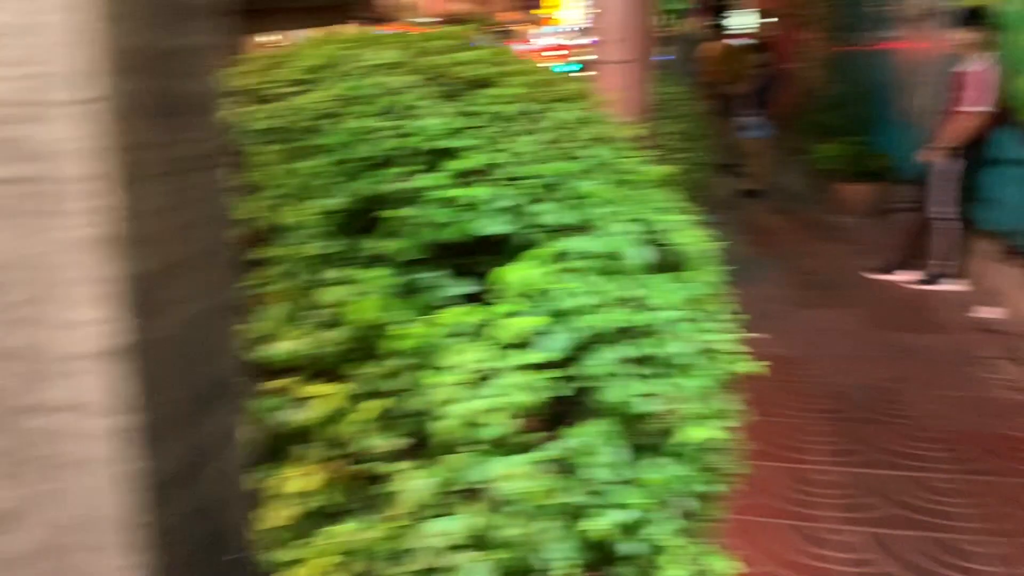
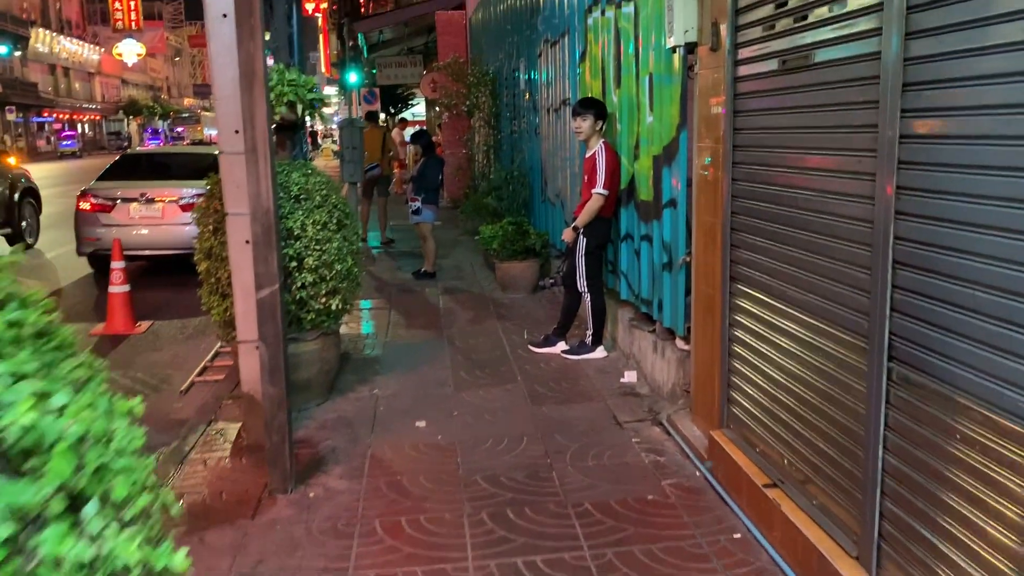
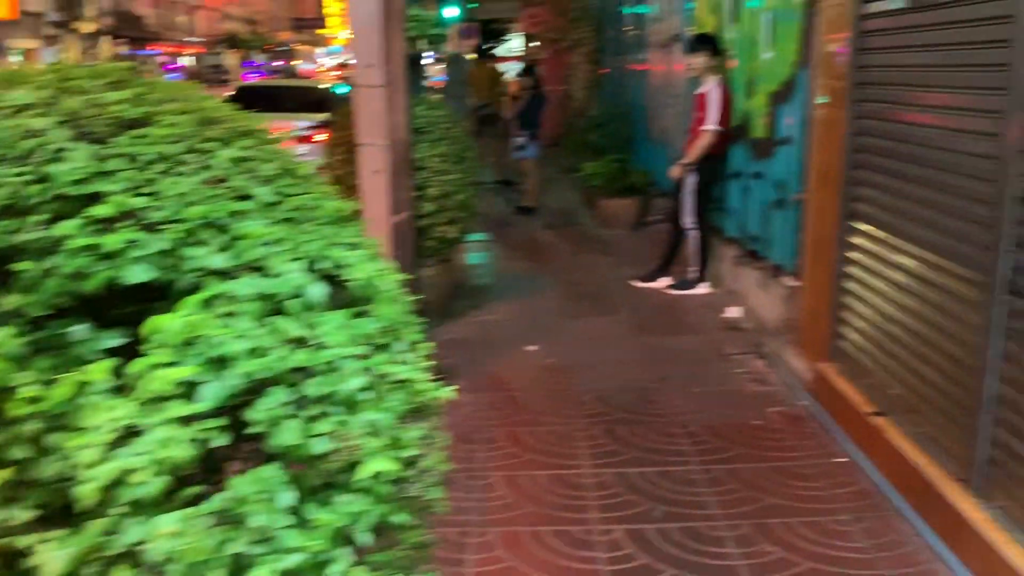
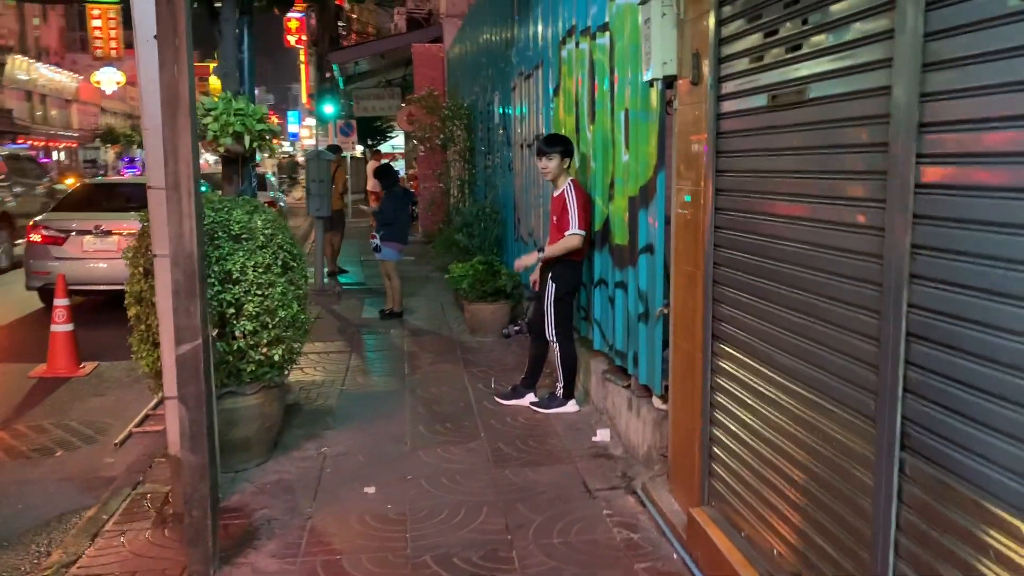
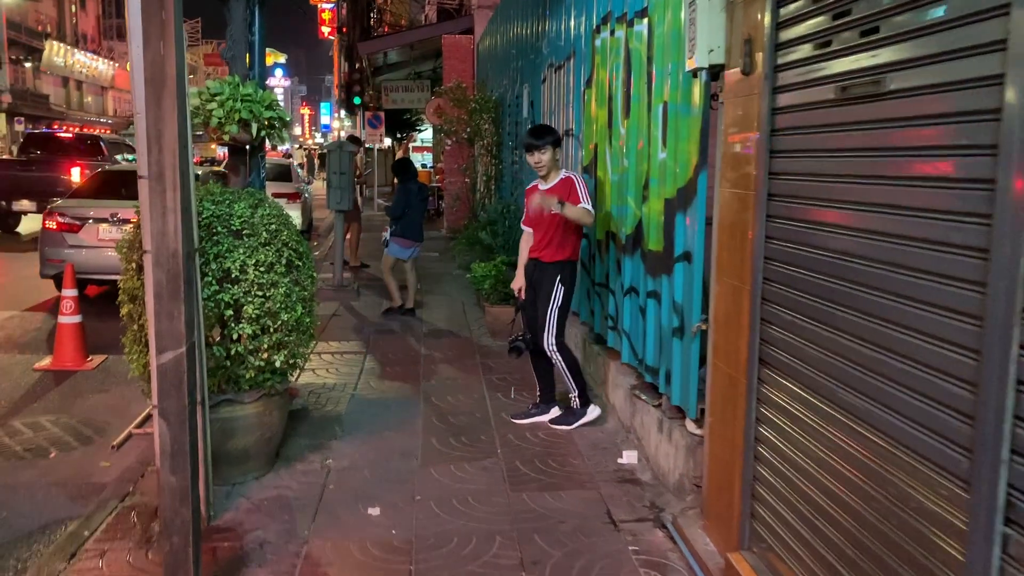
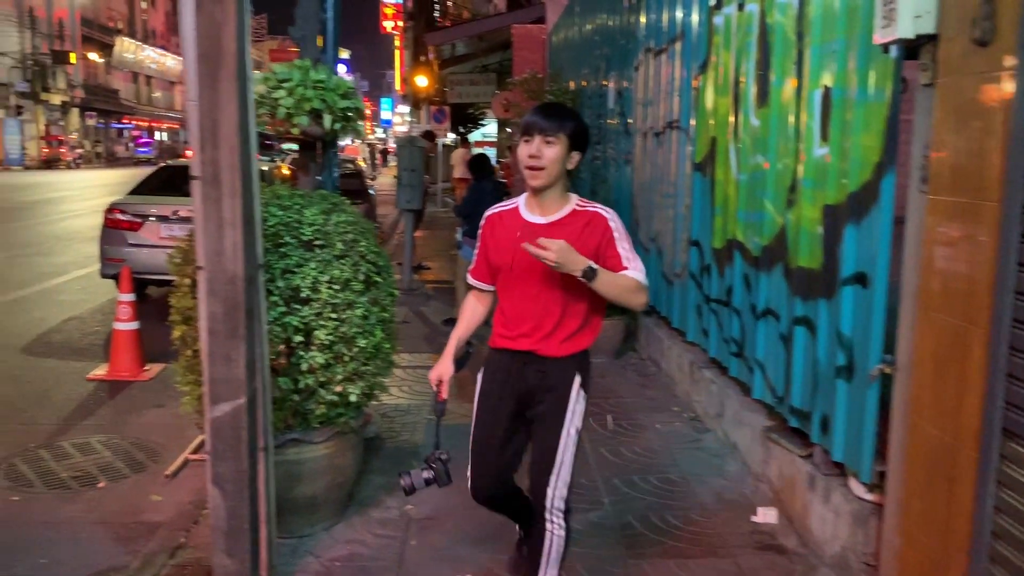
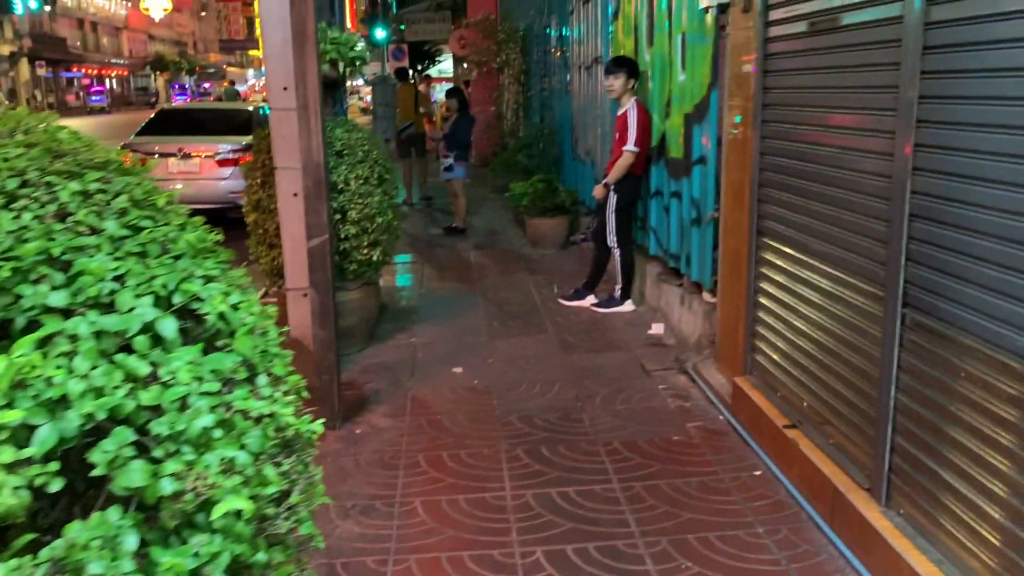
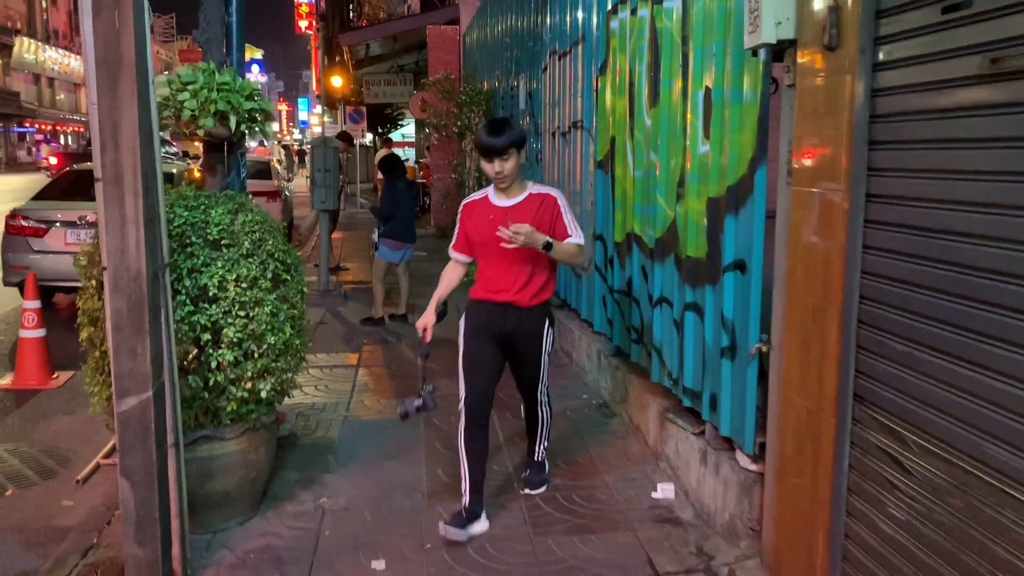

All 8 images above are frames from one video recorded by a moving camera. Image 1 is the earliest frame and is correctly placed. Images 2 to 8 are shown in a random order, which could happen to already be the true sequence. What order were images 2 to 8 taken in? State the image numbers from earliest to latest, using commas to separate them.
3, 7, 2, 4, 5, 8, 6
